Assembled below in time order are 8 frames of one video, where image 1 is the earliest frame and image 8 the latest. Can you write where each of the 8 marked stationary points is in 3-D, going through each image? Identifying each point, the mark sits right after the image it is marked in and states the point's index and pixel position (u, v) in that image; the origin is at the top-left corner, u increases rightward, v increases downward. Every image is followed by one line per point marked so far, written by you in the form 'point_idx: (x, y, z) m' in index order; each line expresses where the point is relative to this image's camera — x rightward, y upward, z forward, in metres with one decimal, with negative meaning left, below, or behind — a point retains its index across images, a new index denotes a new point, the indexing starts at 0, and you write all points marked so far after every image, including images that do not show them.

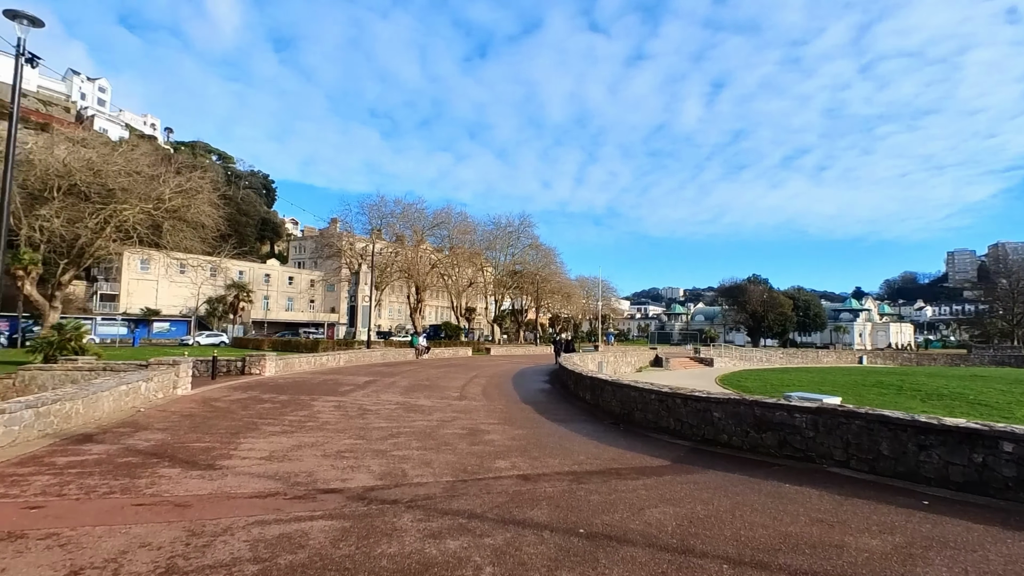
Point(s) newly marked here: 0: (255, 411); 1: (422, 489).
0: (-5.4, -2.6, +11.5) m
1: (-1.0, -2.3, +6.2) m
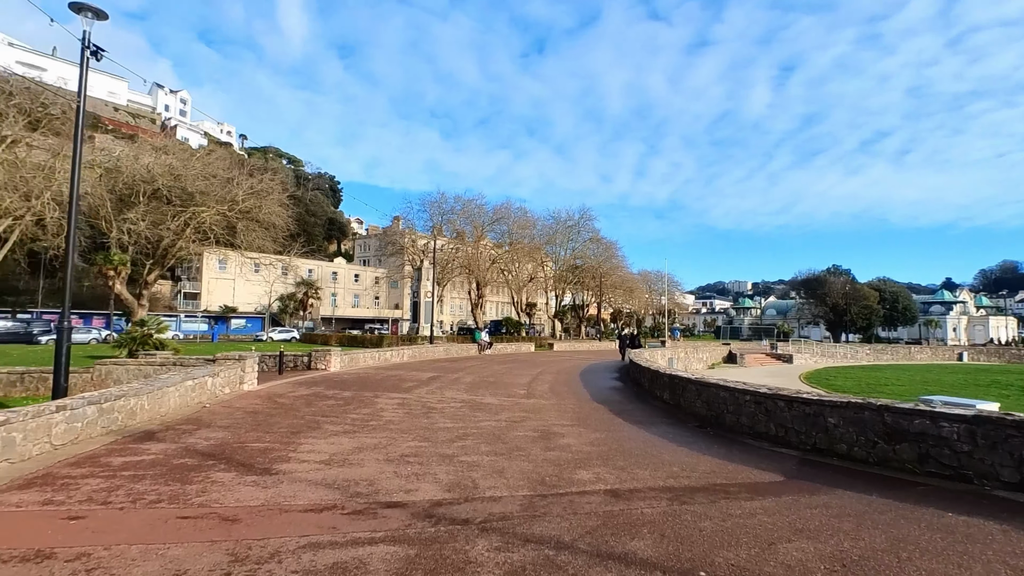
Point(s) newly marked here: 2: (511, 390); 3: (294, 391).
0: (-3.9, -2.4, +11.1) m
1: (-0.2, -2.1, +5.3) m
2: (0.0, -2.9, +15.5) m
3: (-5.2, -2.5, +13.2) m
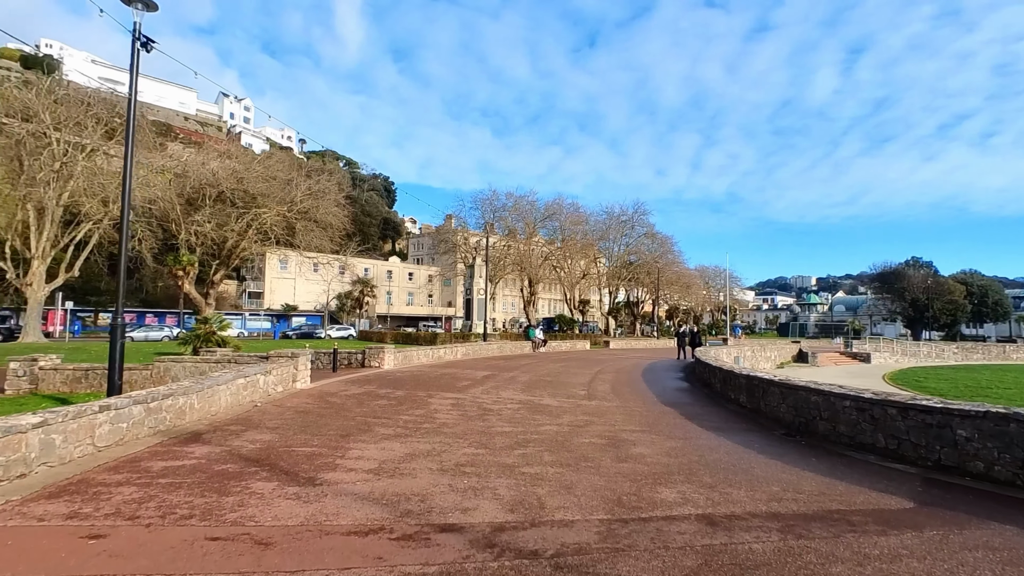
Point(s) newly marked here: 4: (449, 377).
0: (-2.7, -2.3, +10.6) m
1: (+0.5, -2.0, +4.5) m
2: (+1.6, -2.7, +14.6) m
3: (-3.8, -2.4, +12.8) m
4: (-1.9, -2.7, +16.3) m
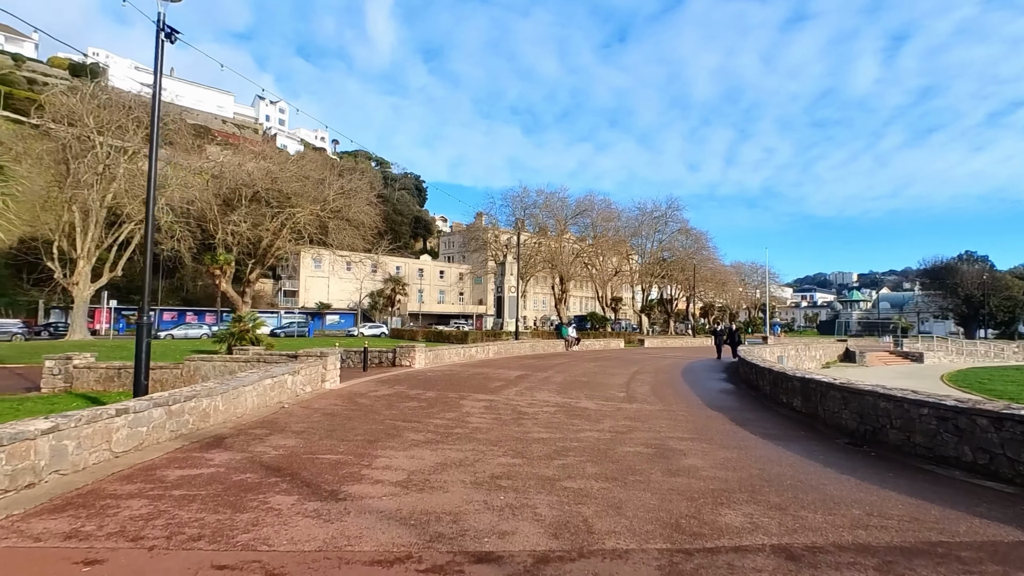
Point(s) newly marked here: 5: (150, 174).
0: (-2.1, -2.2, +10.1) m
1: (+0.8, -2.0, +3.8) m
2: (+2.4, -2.6, +13.9) m
3: (-3.0, -2.3, +12.4) m
4: (-0.9, -2.6, +15.8) m
5: (-6.4, +2.0, +9.7) m
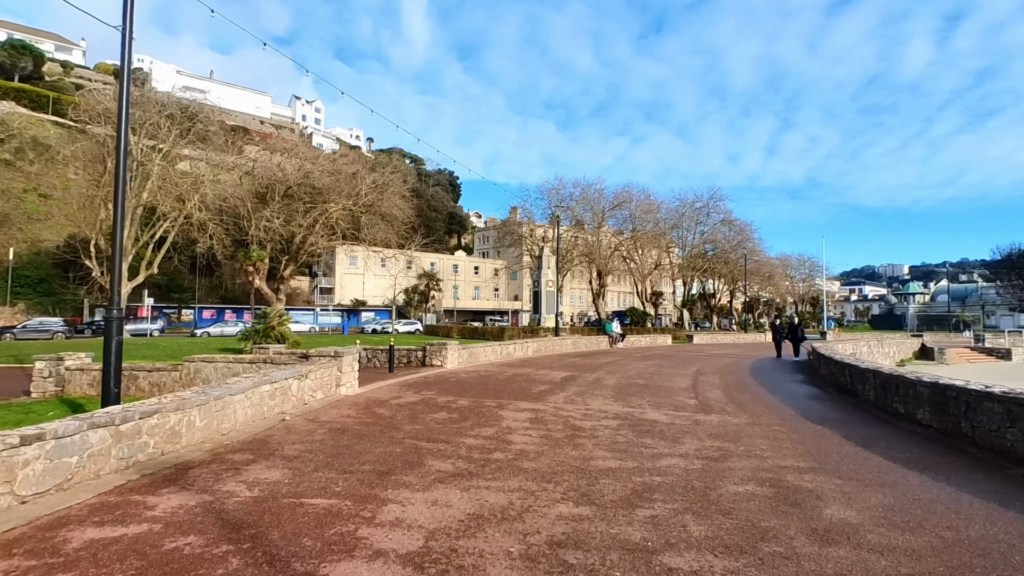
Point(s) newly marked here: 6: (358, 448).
0: (-1.3, -2.0, +8.1) m
1: (+1.2, -1.7, +1.7) m
2: (+3.4, -2.3, +11.6) m
3: (-2.1, -2.1, +10.5) m
4: (+0.2, -2.3, +13.7) m
5: (-5.7, +2.2, +8.0) m
6: (-1.9, -2.0, +6.8) m
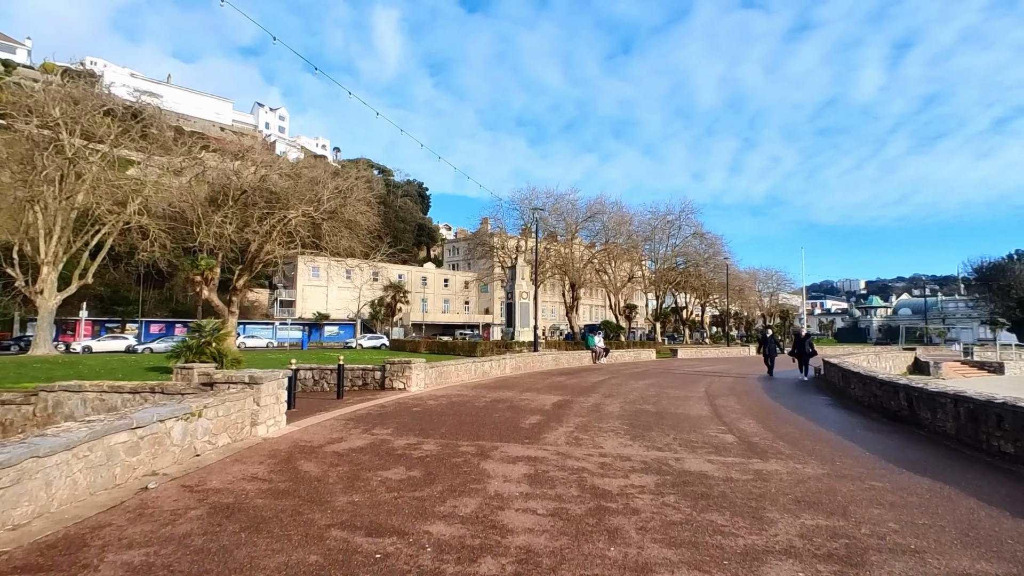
0: (-1.4, -2.0, +5.2) m
1: (+1.4, -1.5, -1.0) m
2: (+3.2, -2.4, +9.0) m
3: (-2.3, -2.1, +7.5) m
4: (-0.2, -2.4, +10.9) m
5: (-5.8, +2.3, +5.0) m
6: (-1.9, -1.9, +3.9) m
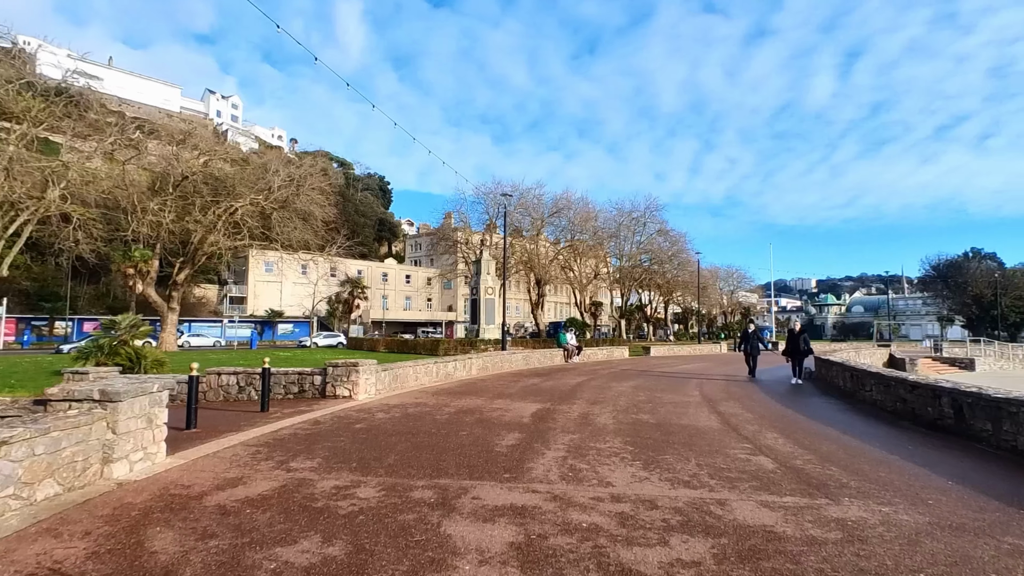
0: (-1.5, -1.7, +3.0) m
1: (+1.7, -1.3, -3.1) m
2: (+2.8, -2.1, +7.0) m
3: (-2.5, -1.8, +5.2) m
4: (-0.6, -2.1, +8.7) m
5: (-5.8, +2.5, +2.4) m
6: (-1.9, -1.7, +1.6) m
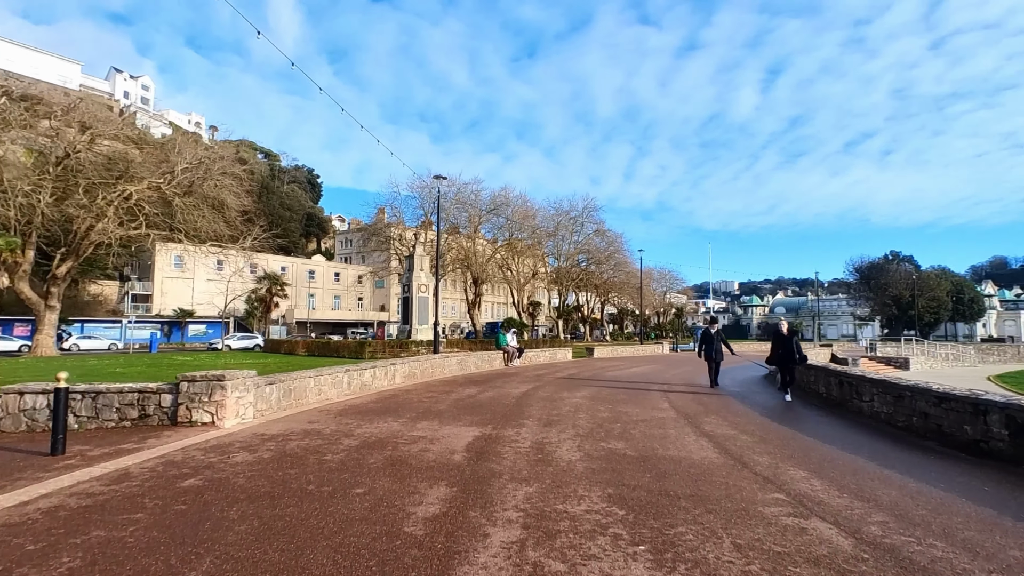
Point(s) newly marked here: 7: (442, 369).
0: (-1.6, -1.5, +0.1) m
1: (+2.3, -1.1, -5.6) m
2: (+2.2, -1.9, +4.6) m
3: (-2.9, -1.6, +2.1) m
4: (-1.4, -1.9, +5.9) m
5: (-5.8, +2.8, -1.0) m
6: (-1.9, -1.4, -1.3) m
7: (-2.3, -2.7, +18.3) m
